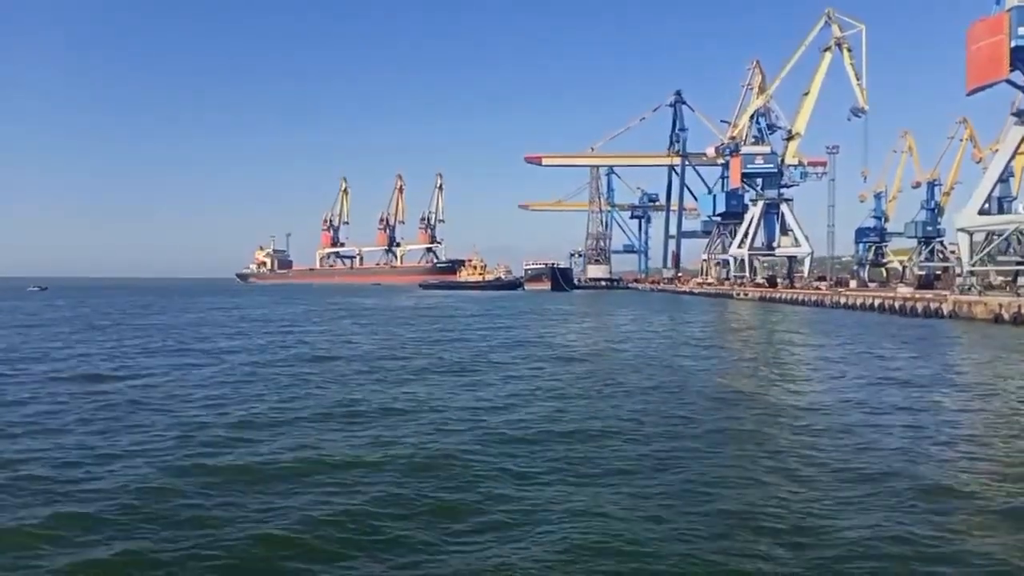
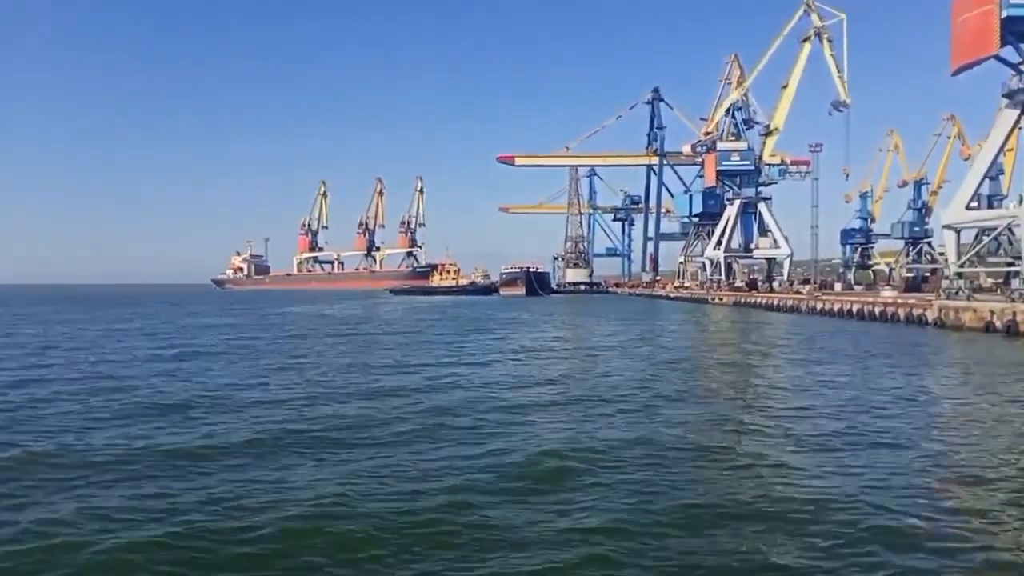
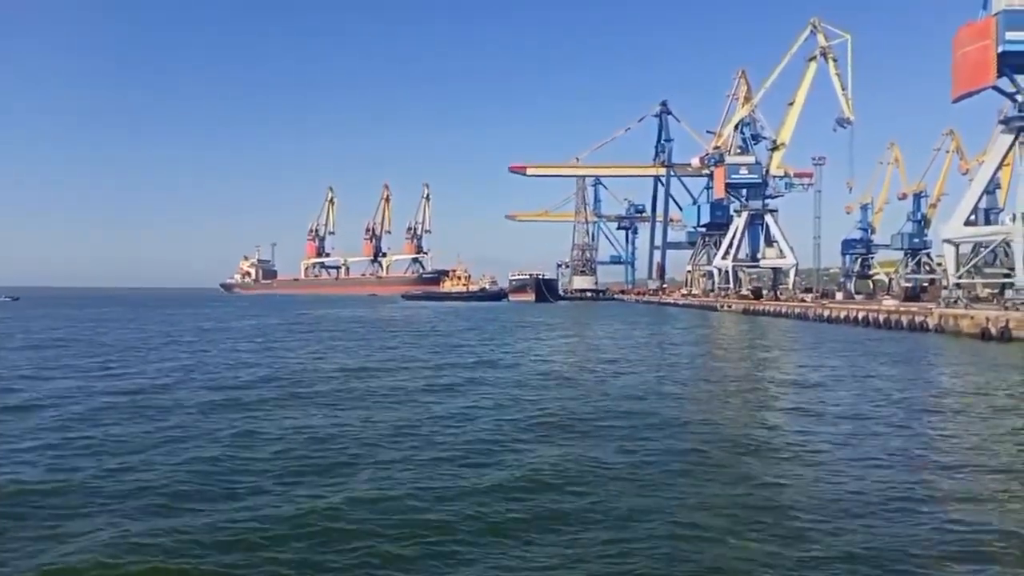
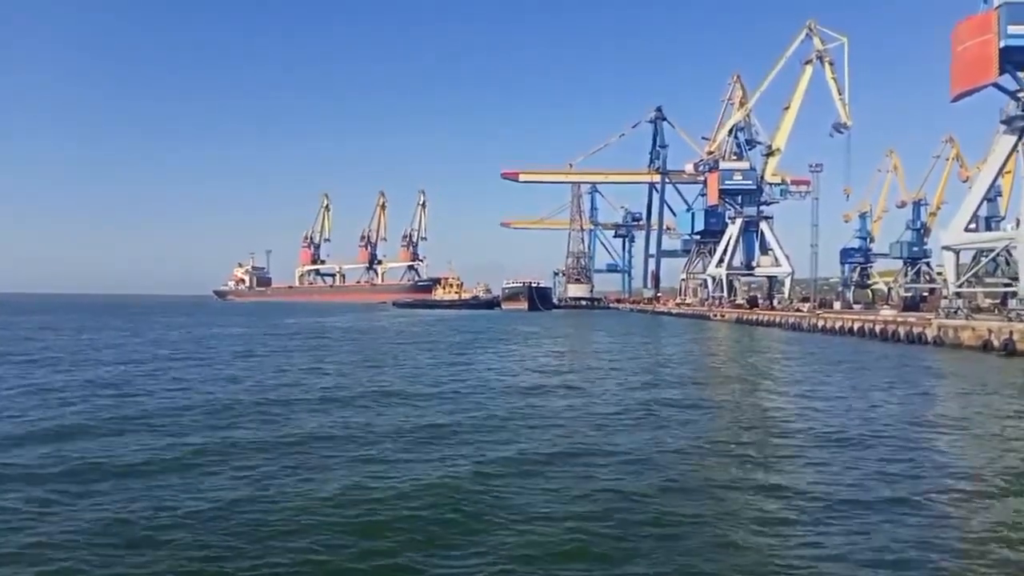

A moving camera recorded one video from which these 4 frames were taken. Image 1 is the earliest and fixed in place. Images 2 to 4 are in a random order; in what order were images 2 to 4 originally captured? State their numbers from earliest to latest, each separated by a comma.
3, 4, 2
